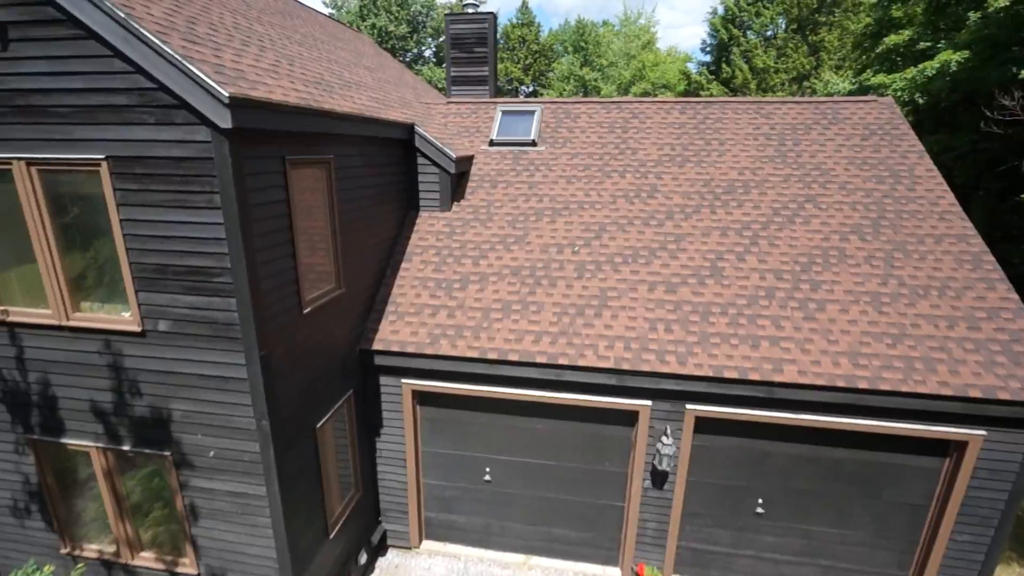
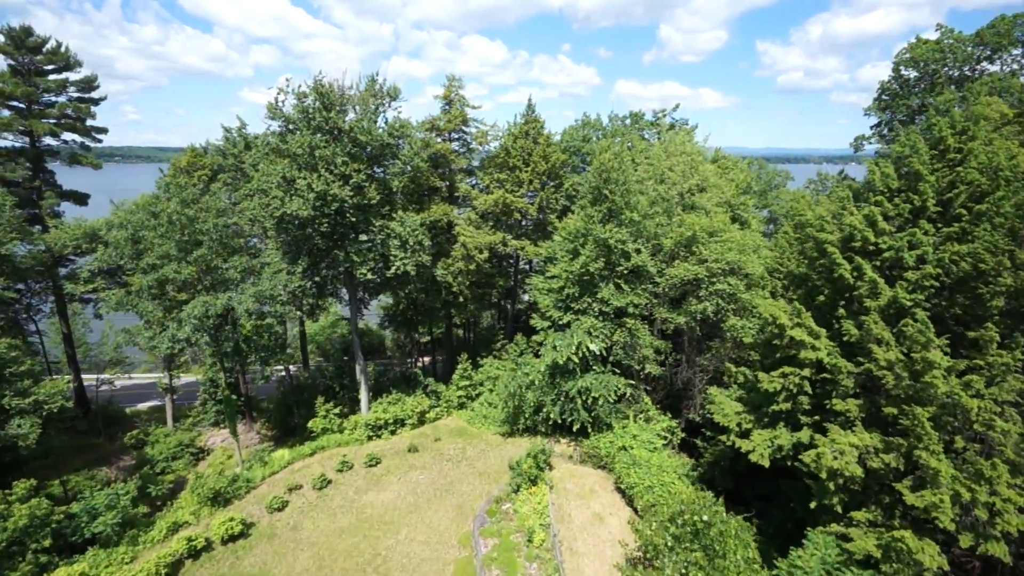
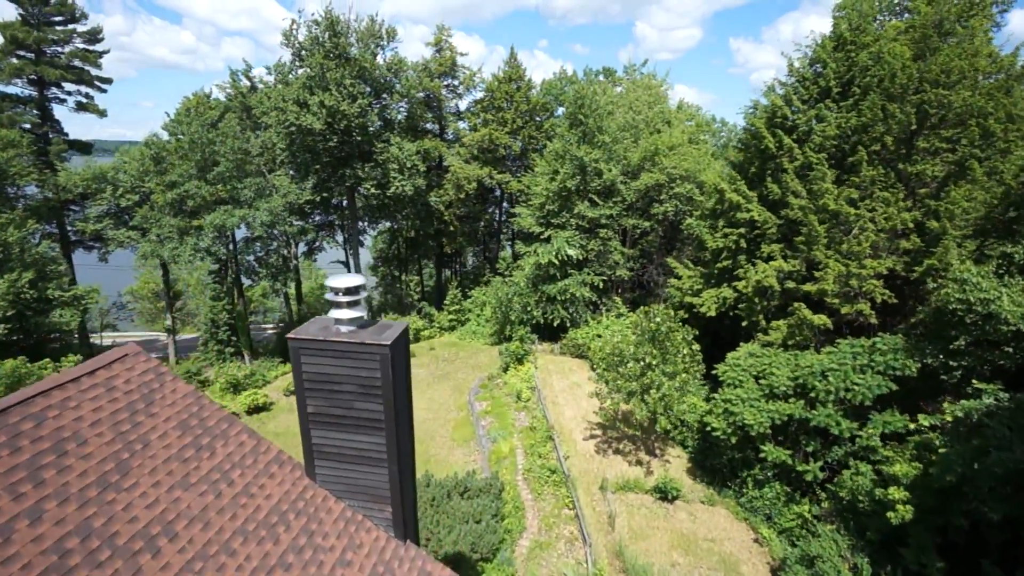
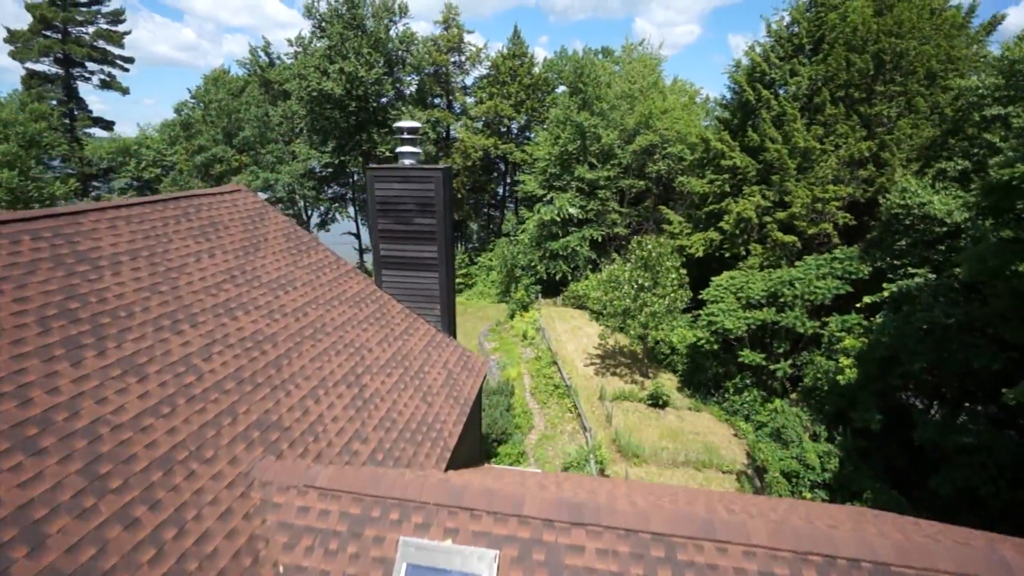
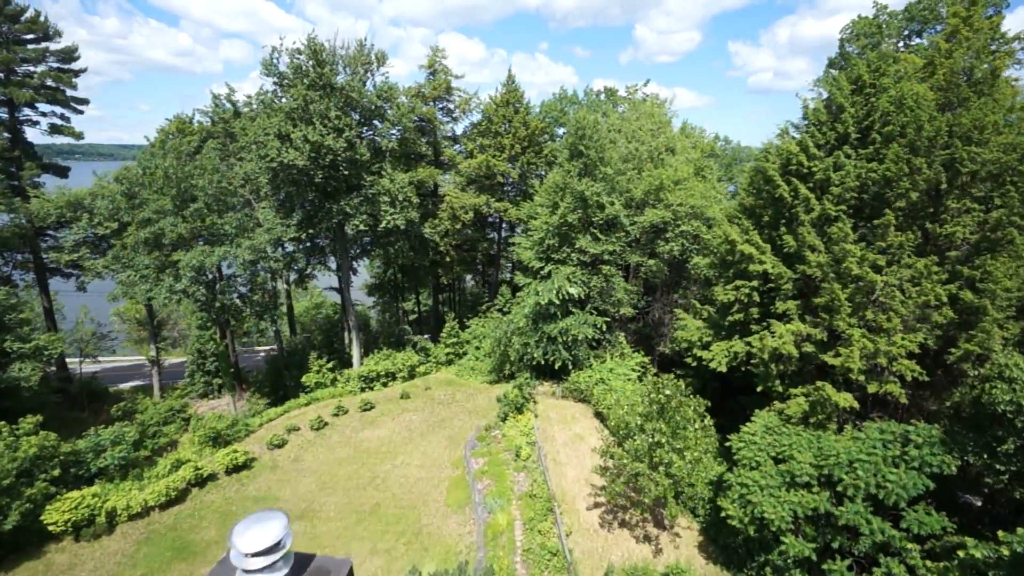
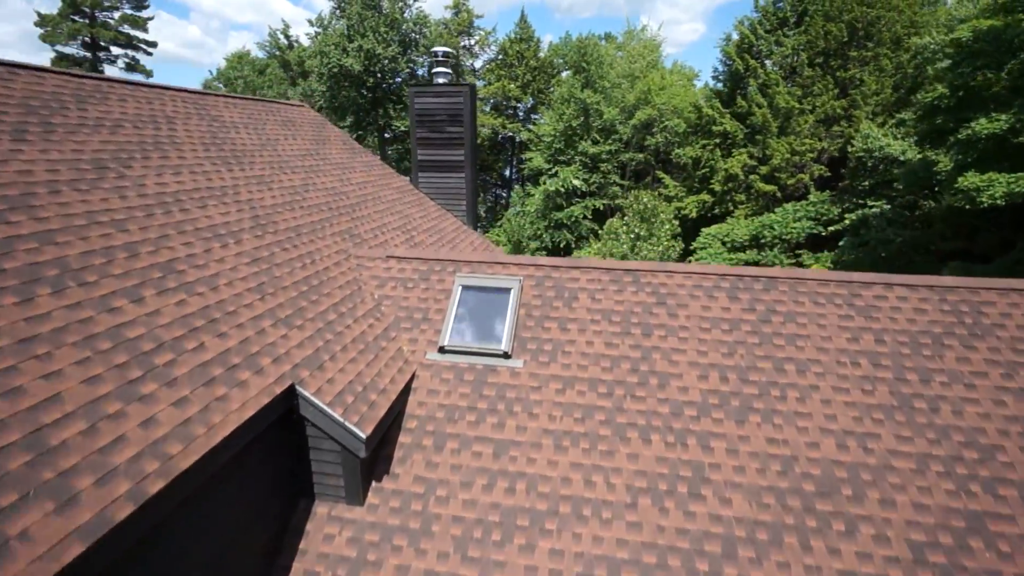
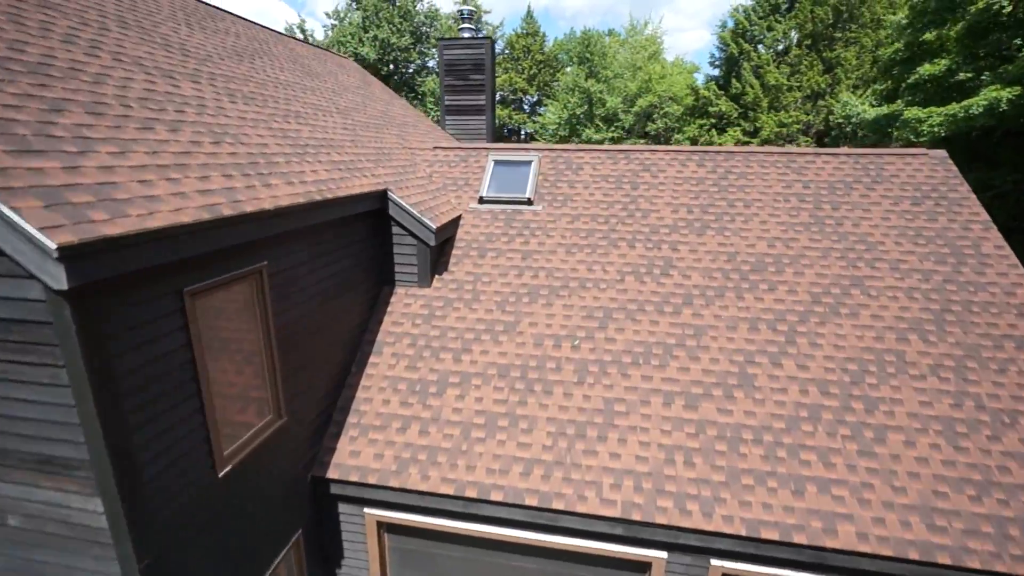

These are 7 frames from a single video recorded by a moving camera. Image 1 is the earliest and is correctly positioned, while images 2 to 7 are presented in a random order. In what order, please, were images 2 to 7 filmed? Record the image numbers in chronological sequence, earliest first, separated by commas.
7, 6, 4, 3, 5, 2
